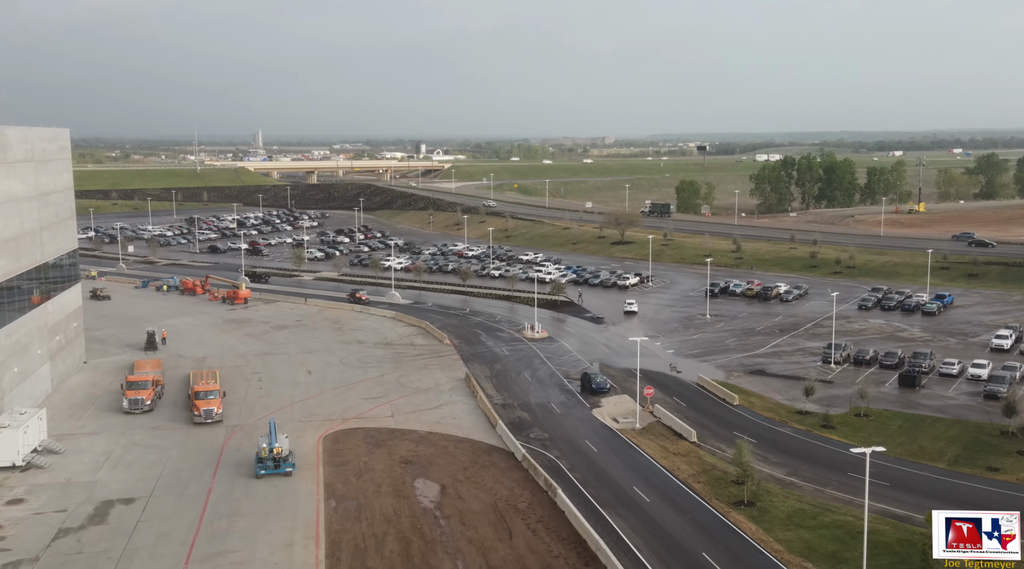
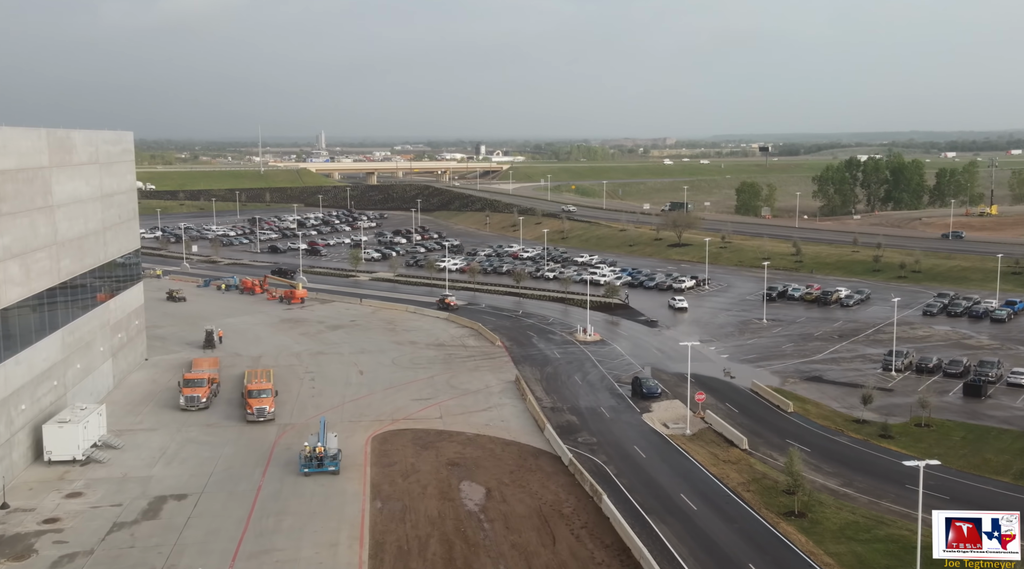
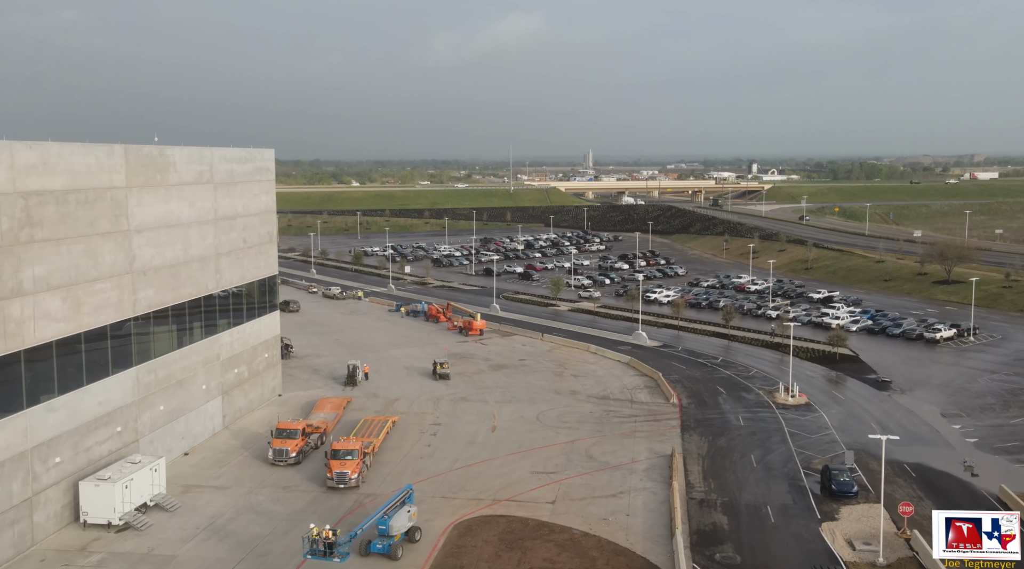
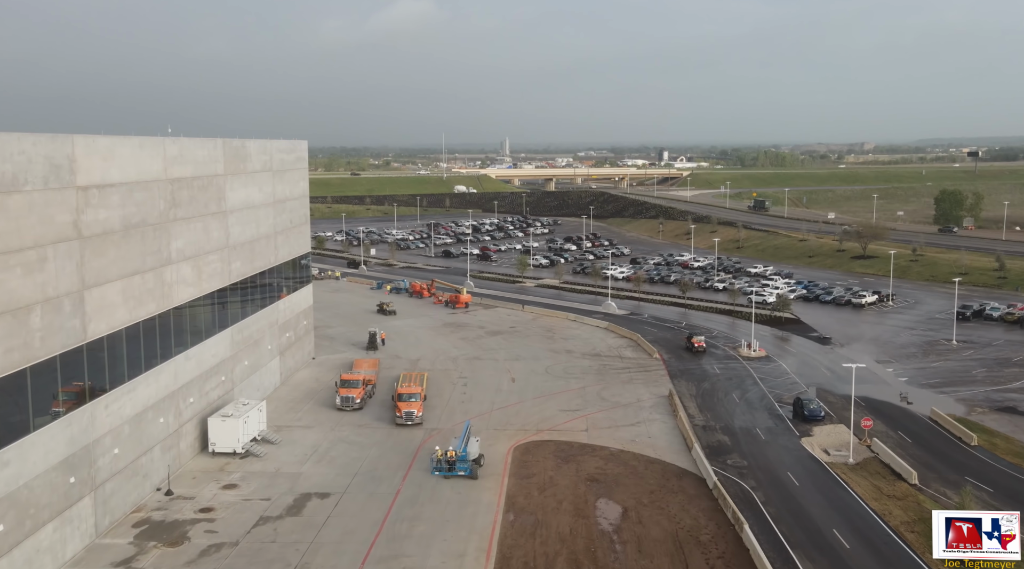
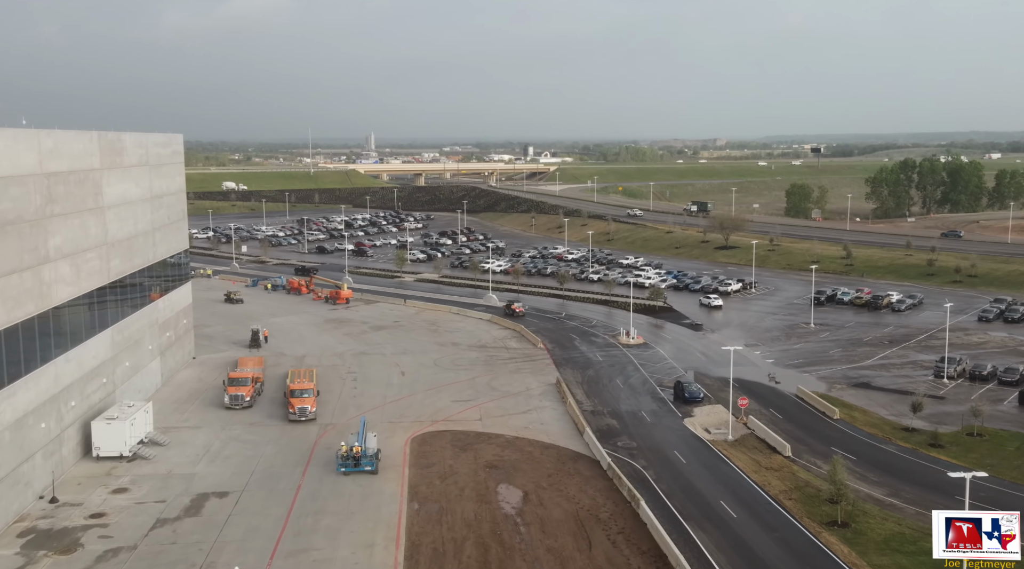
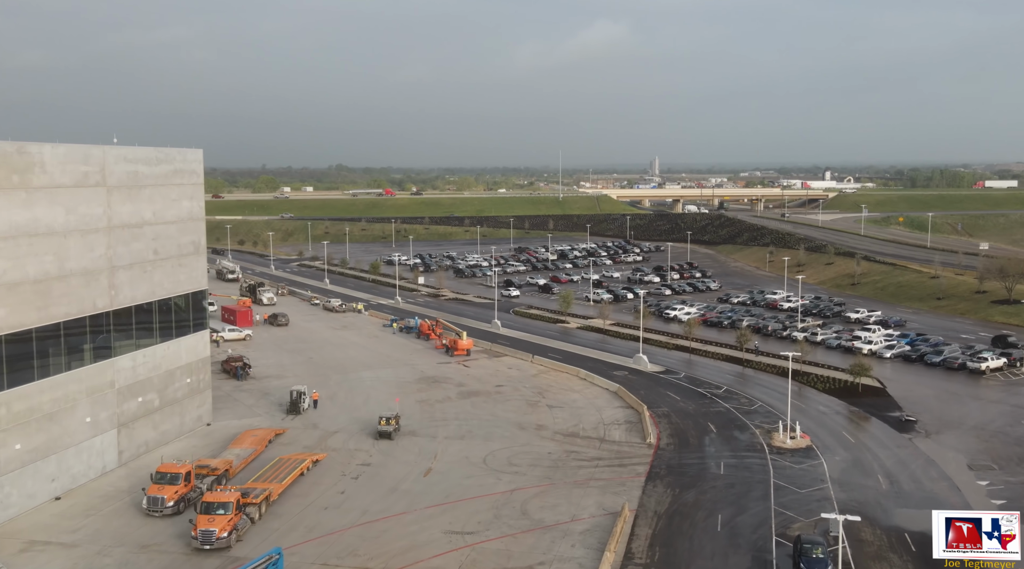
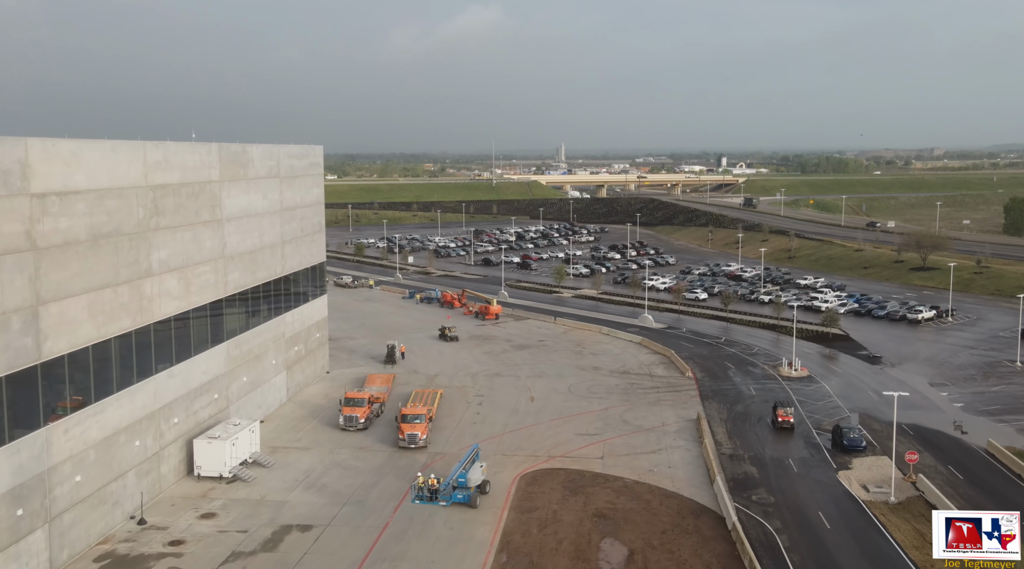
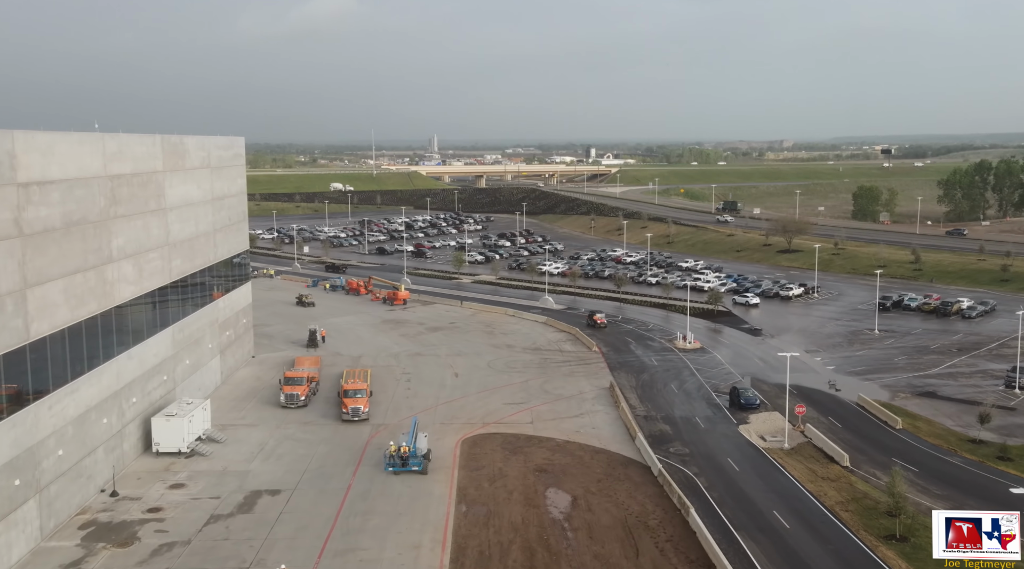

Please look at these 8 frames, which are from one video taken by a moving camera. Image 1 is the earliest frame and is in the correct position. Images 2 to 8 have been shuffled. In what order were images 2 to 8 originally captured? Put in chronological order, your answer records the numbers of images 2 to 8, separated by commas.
2, 5, 8, 4, 7, 3, 6
